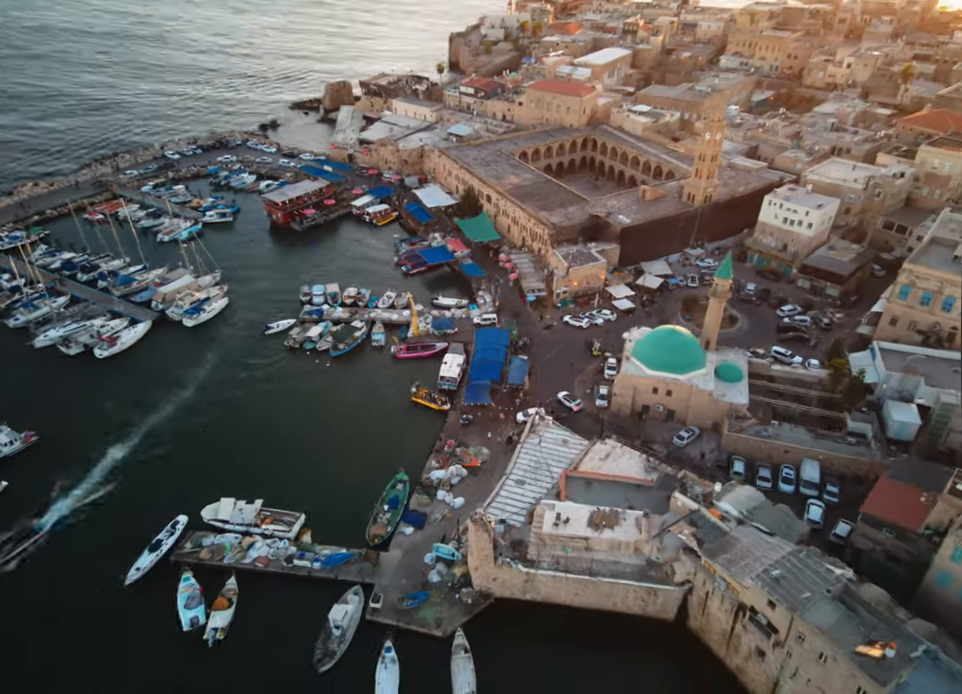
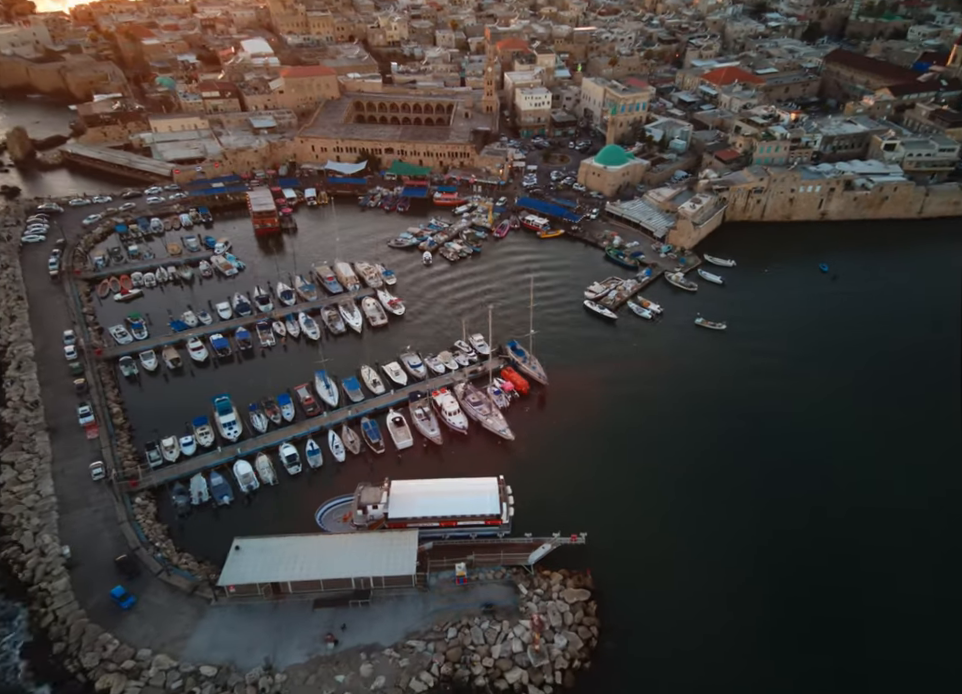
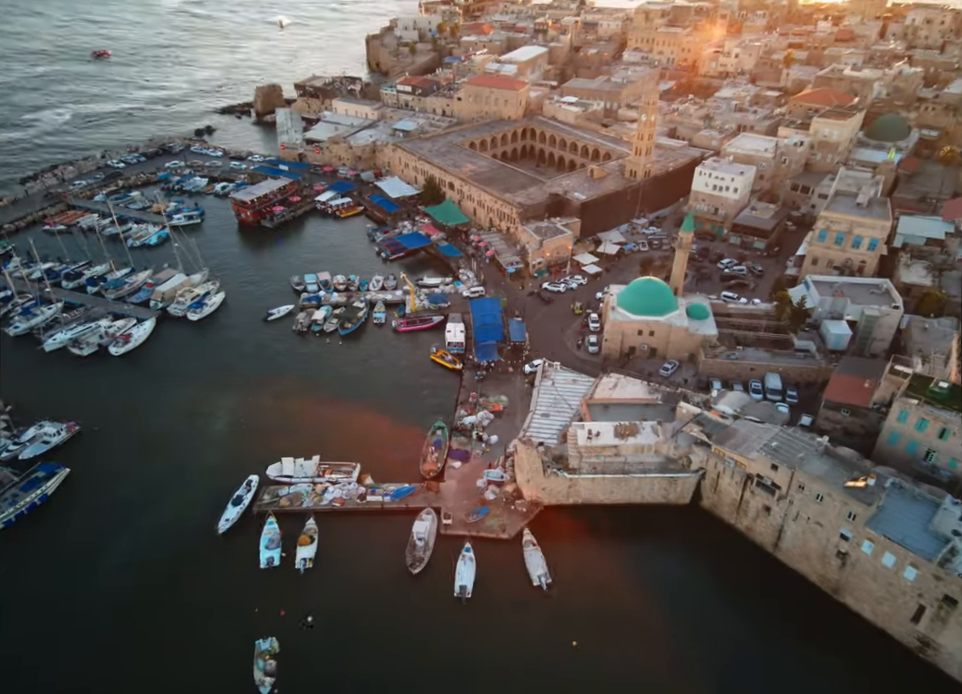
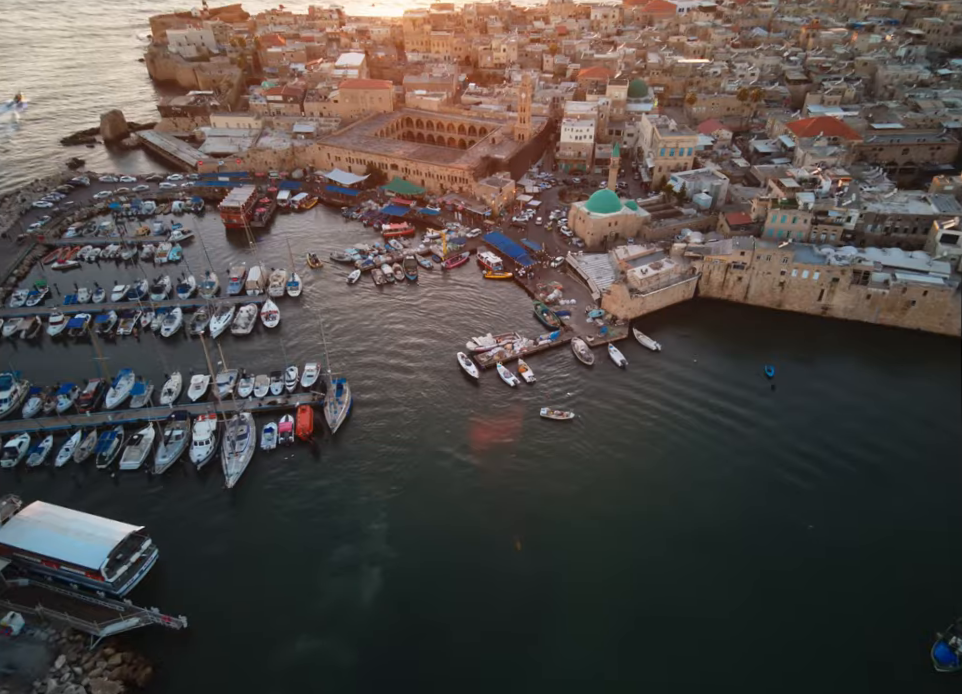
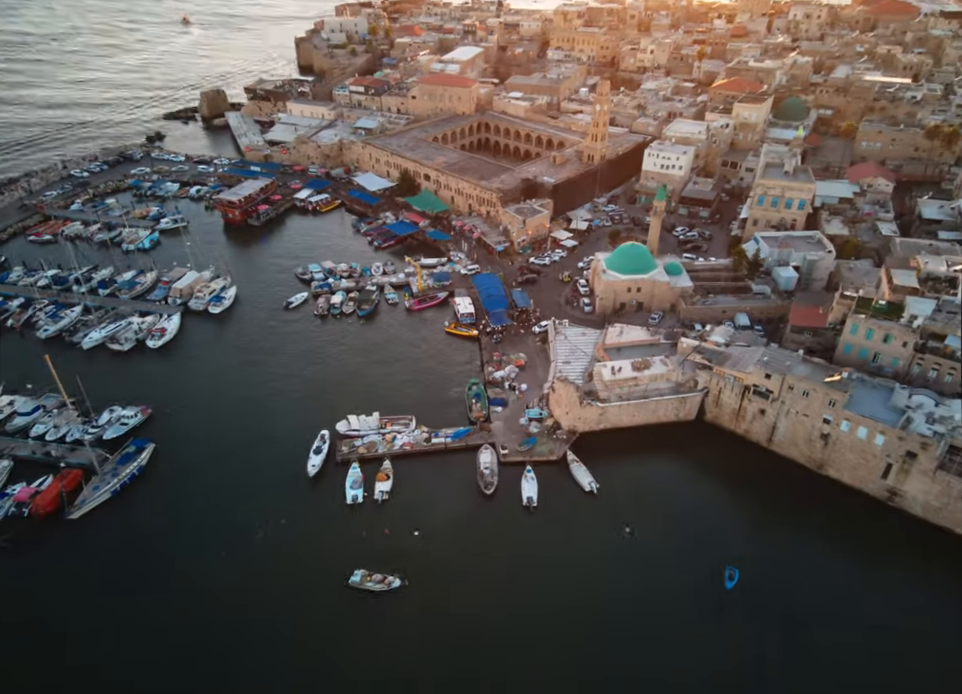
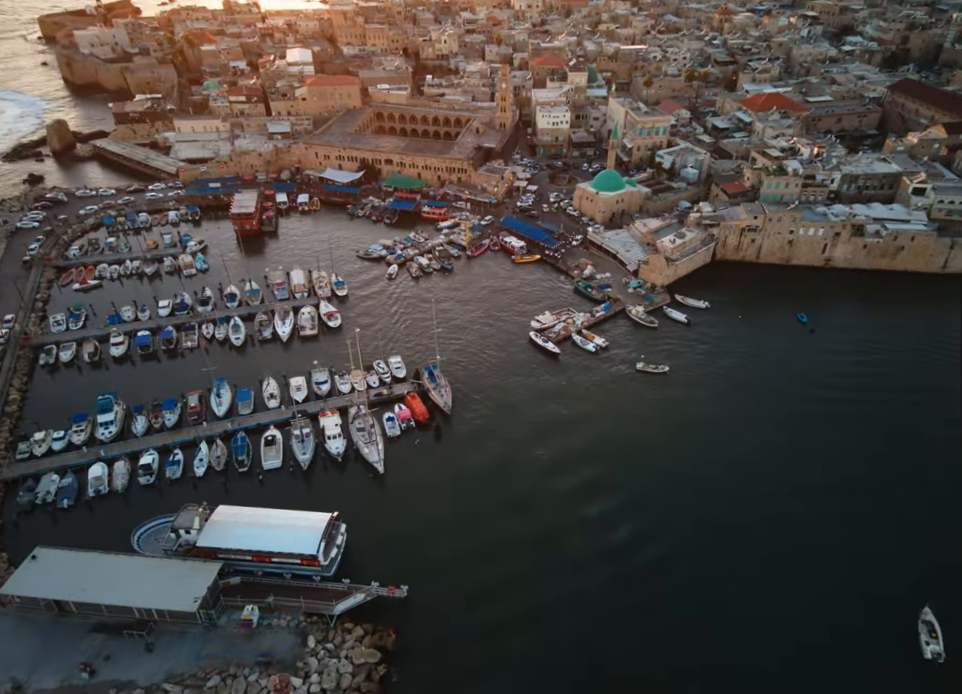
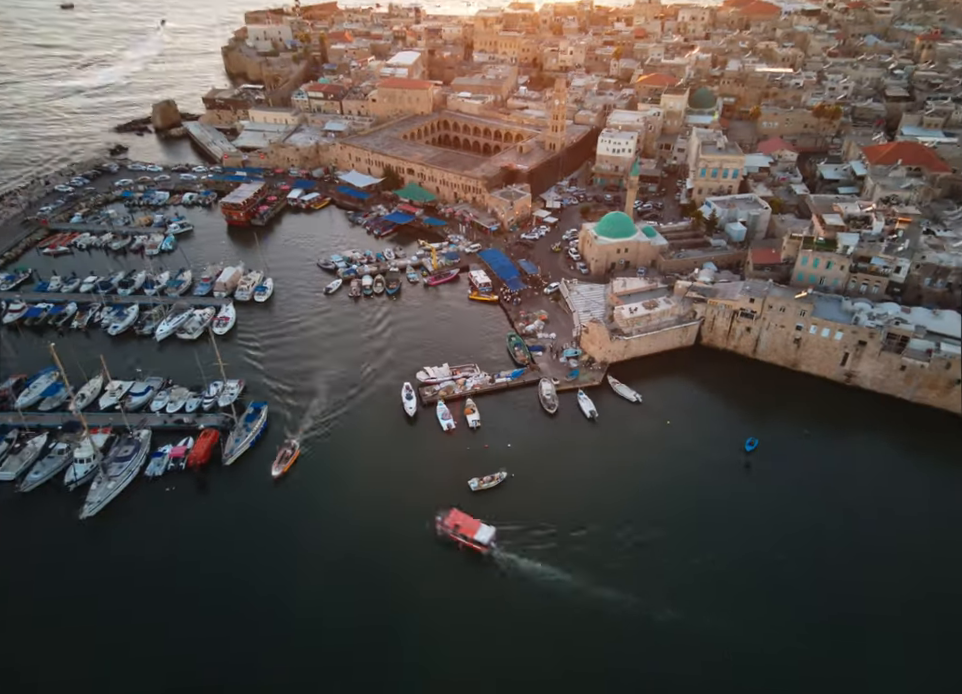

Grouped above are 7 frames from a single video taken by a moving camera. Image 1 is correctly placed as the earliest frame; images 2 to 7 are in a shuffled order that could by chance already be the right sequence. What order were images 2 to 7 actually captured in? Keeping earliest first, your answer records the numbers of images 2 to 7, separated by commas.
3, 5, 7, 4, 6, 2
